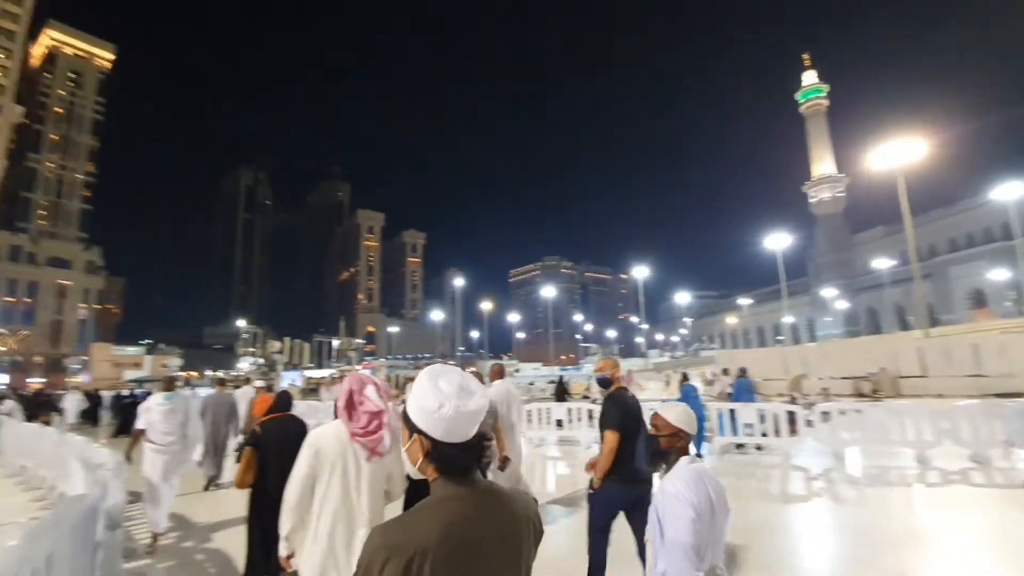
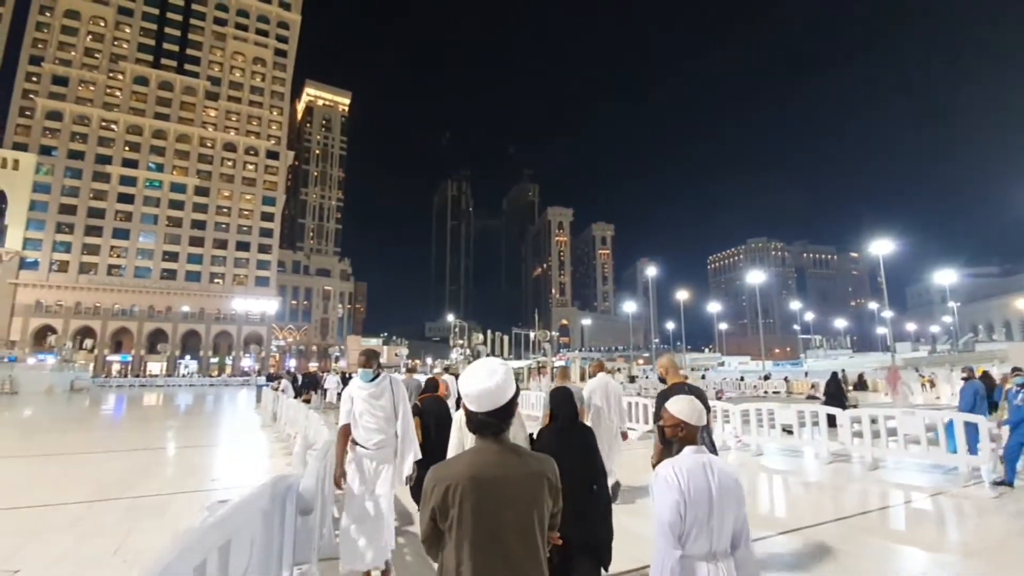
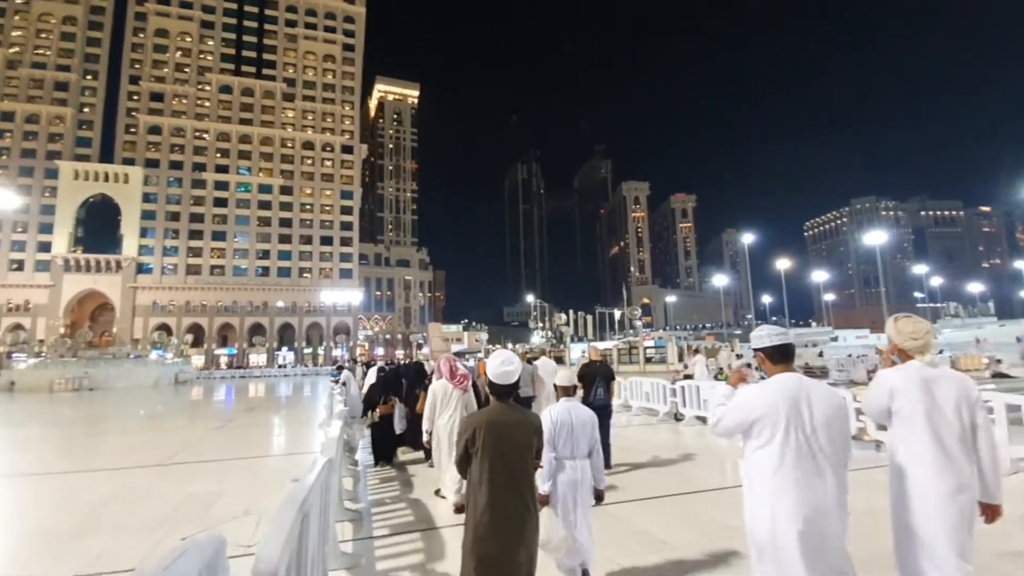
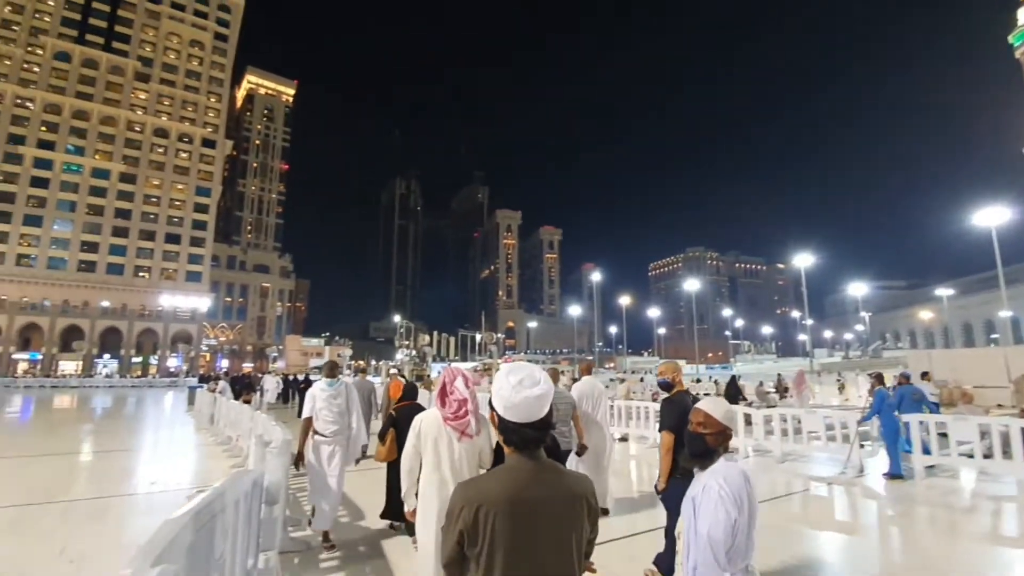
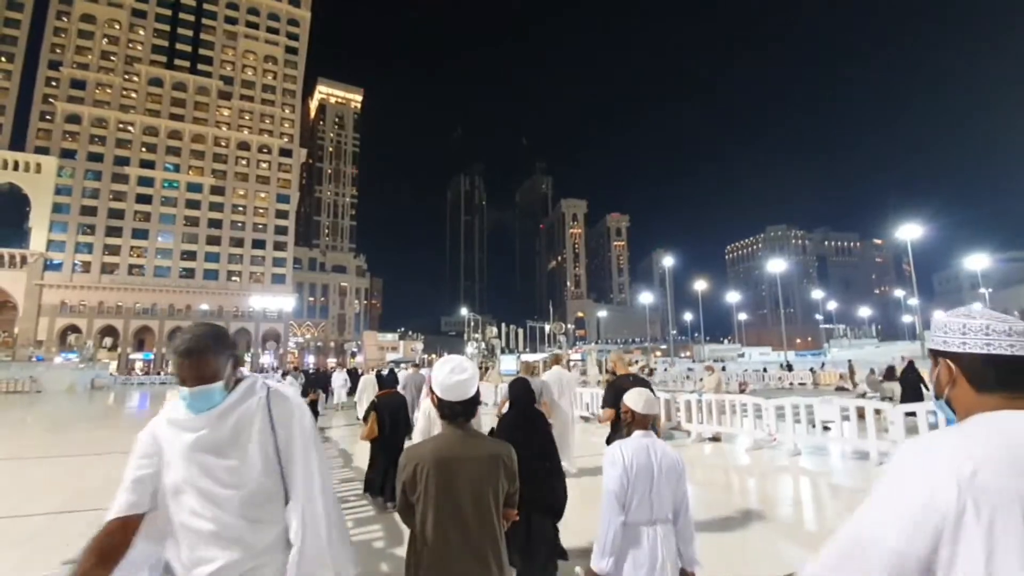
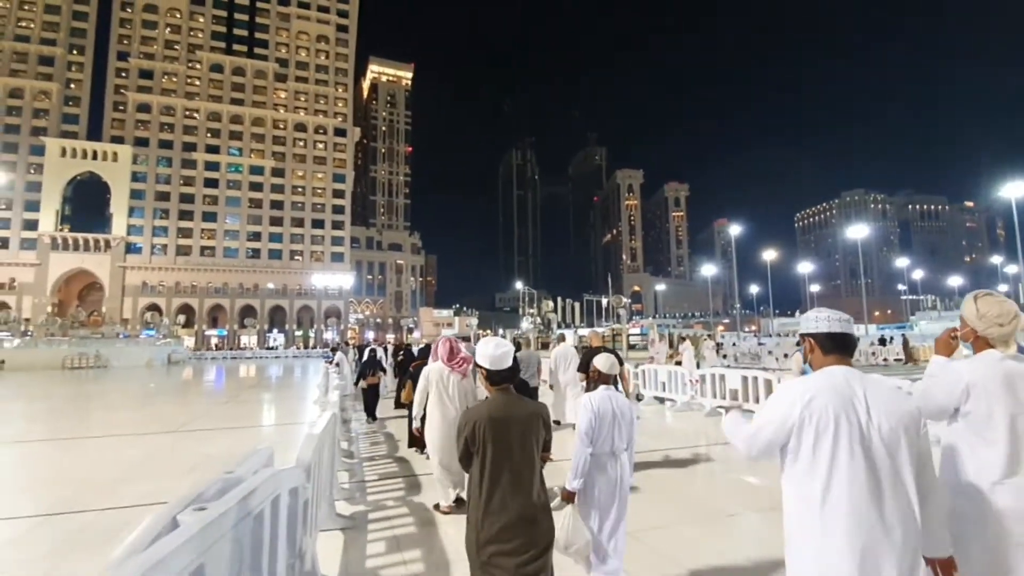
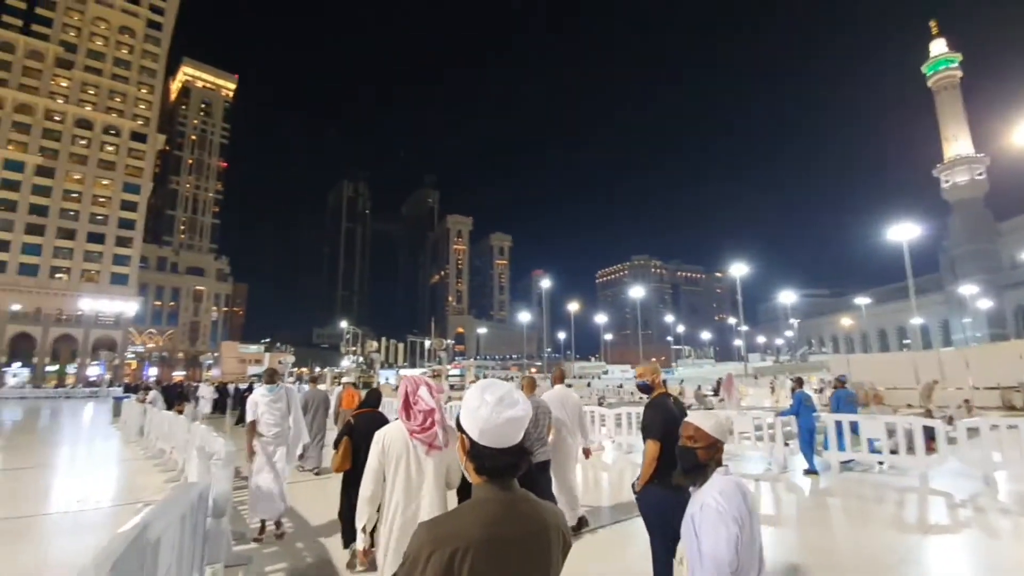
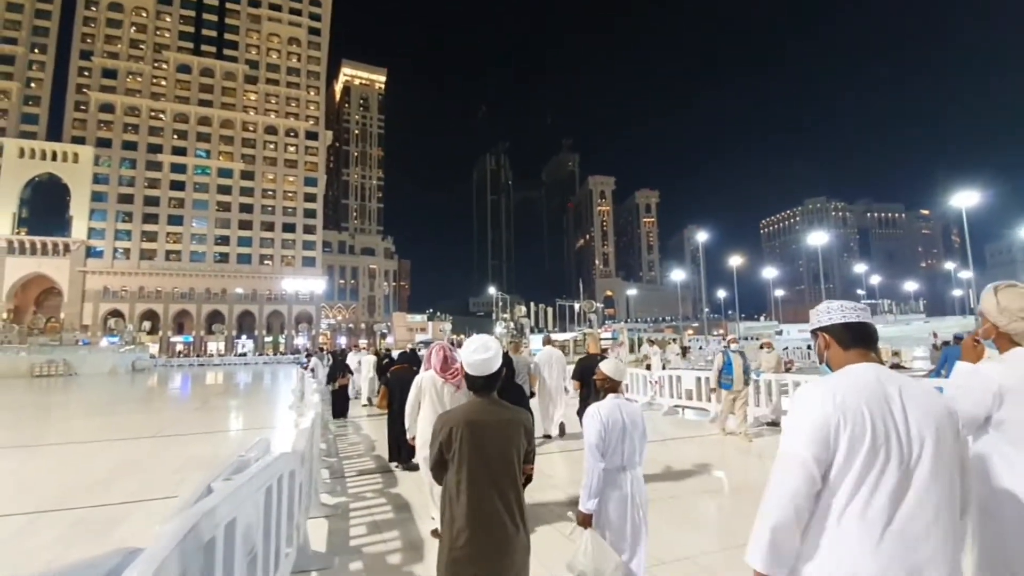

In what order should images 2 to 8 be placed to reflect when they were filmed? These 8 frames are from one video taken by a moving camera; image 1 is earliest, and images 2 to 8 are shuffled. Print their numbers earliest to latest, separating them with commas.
7, 4, 2, 5, 8, 6, 3
